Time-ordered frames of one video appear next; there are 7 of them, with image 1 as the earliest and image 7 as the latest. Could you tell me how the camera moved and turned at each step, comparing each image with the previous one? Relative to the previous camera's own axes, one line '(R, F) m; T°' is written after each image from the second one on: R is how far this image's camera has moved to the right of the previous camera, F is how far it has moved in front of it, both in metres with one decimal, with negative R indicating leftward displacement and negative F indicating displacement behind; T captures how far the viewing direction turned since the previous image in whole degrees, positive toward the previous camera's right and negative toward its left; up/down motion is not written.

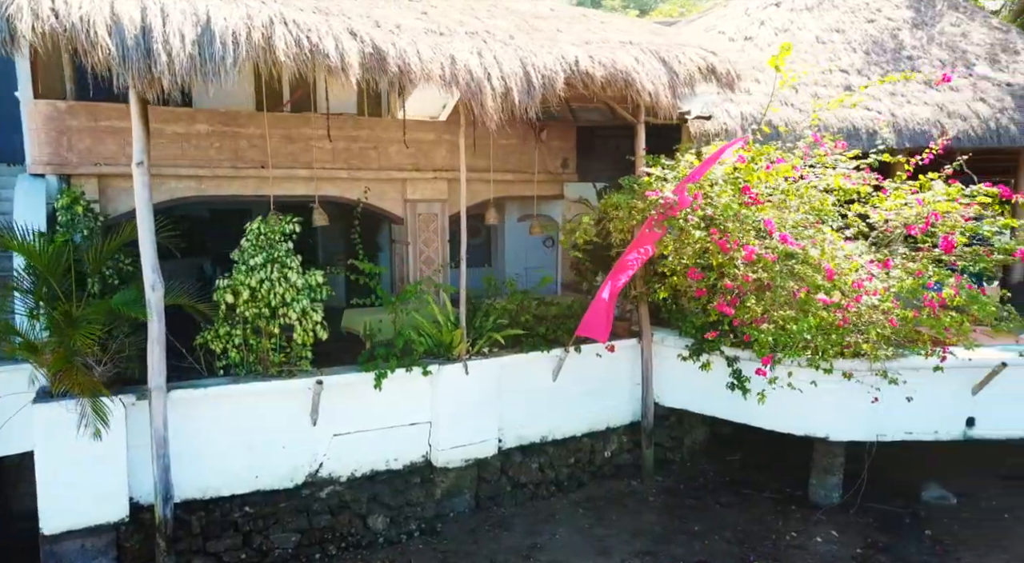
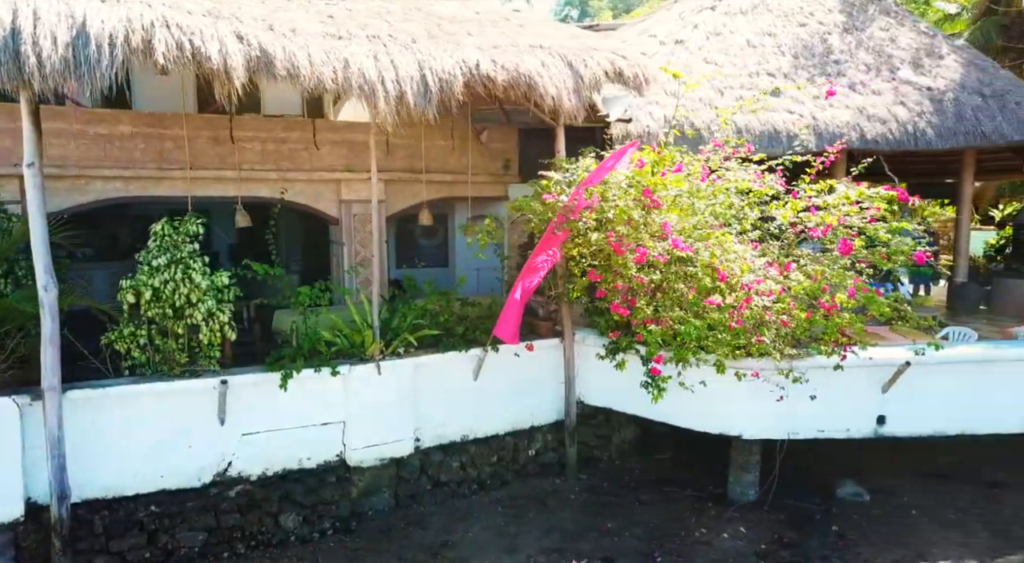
(+0.7, -0.1) m; +1°
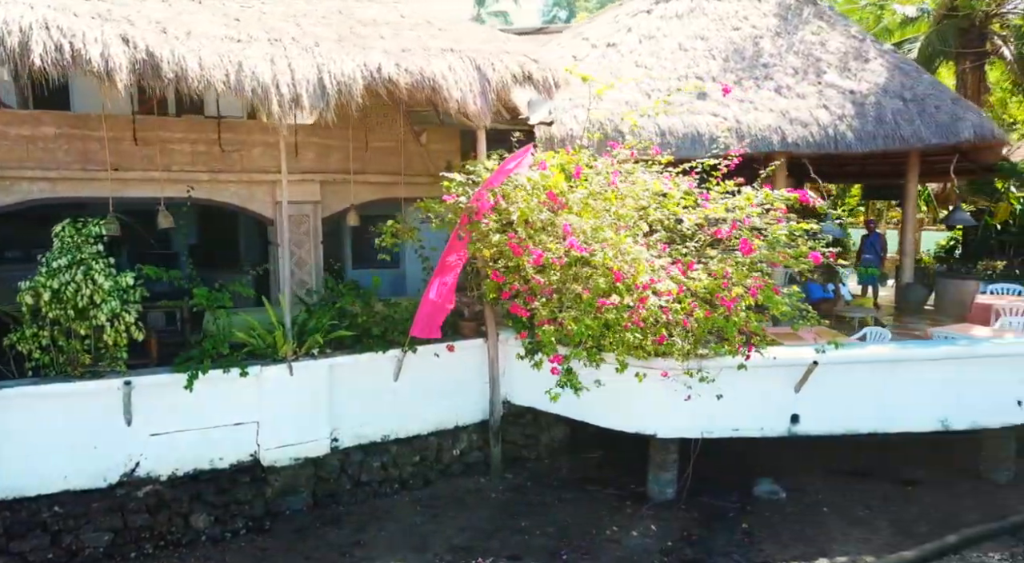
(+0.7, -0.1) m; +1°
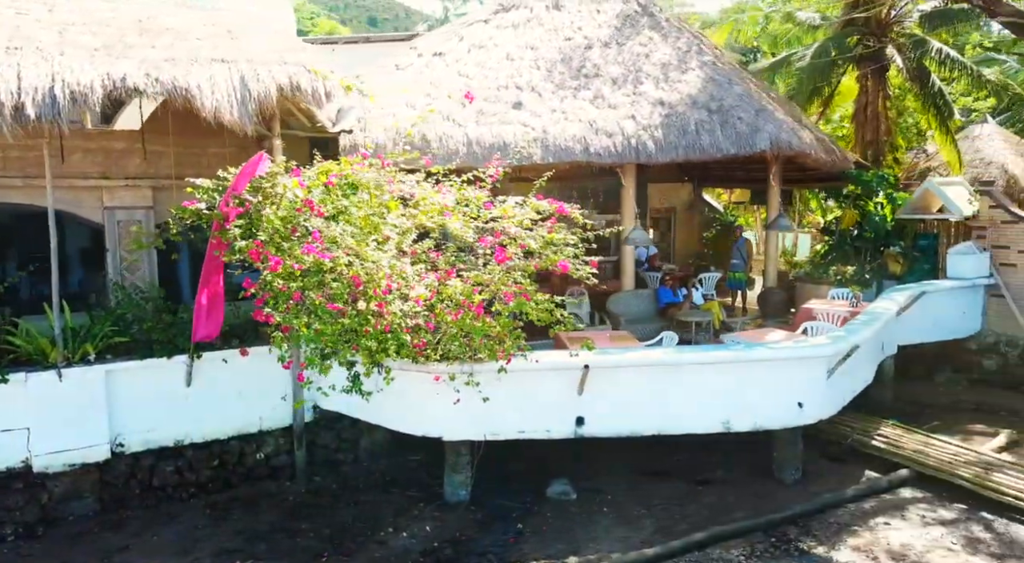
(+1.8, -0.2) m; +2°
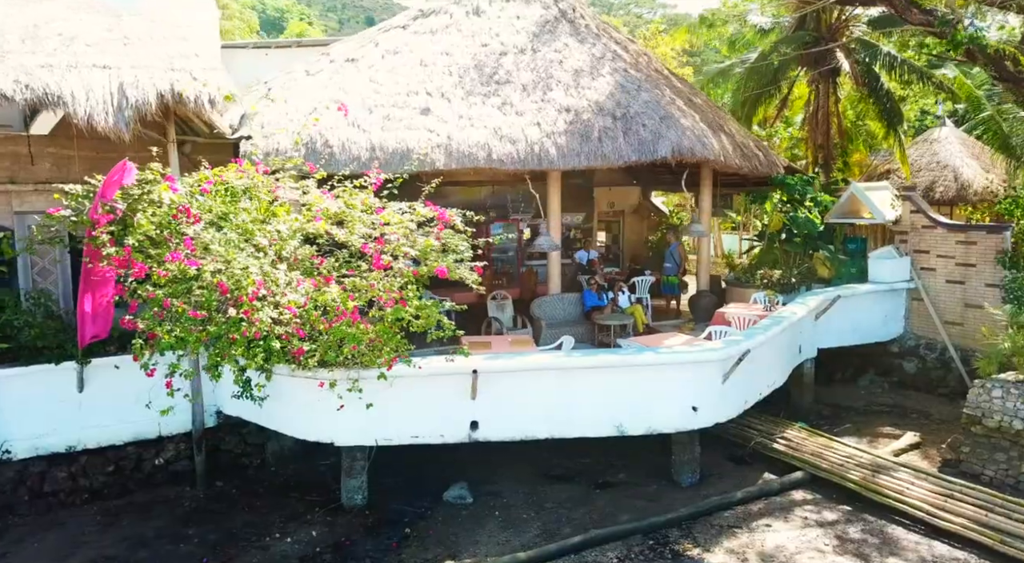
(+0.9, -0.1) m; +1°
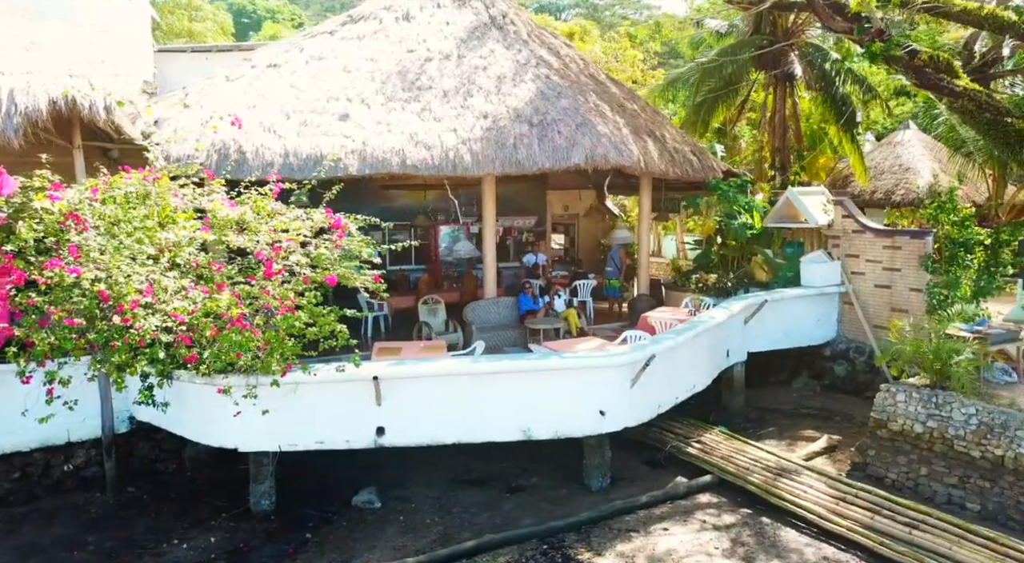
(+0.8, -0.1) m; +1°
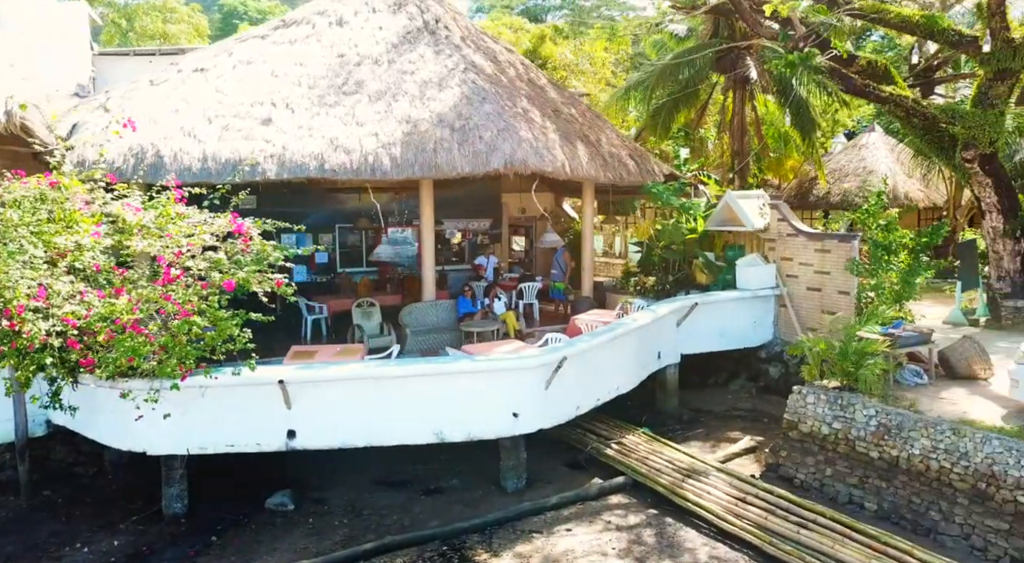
(+0.8, -0.1) m; +1°
